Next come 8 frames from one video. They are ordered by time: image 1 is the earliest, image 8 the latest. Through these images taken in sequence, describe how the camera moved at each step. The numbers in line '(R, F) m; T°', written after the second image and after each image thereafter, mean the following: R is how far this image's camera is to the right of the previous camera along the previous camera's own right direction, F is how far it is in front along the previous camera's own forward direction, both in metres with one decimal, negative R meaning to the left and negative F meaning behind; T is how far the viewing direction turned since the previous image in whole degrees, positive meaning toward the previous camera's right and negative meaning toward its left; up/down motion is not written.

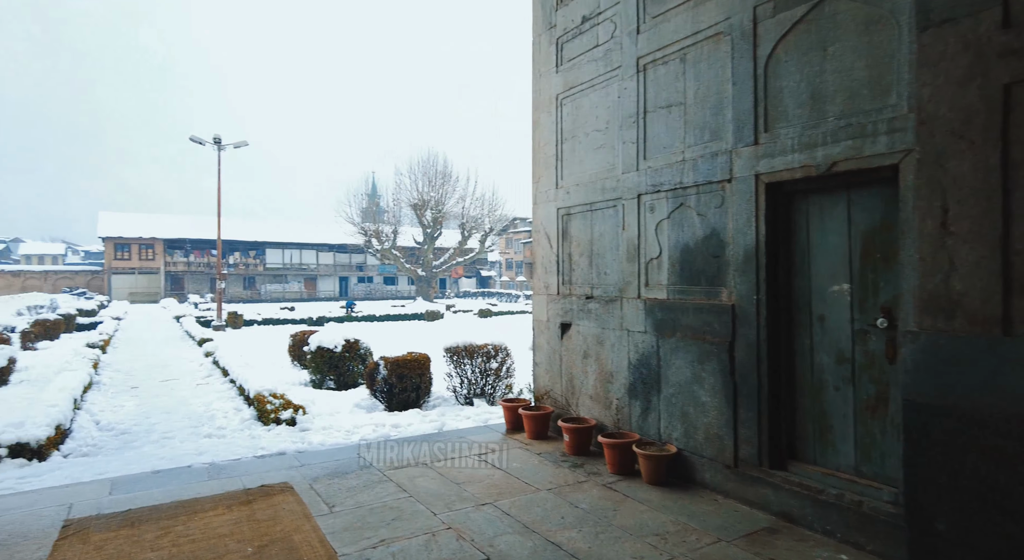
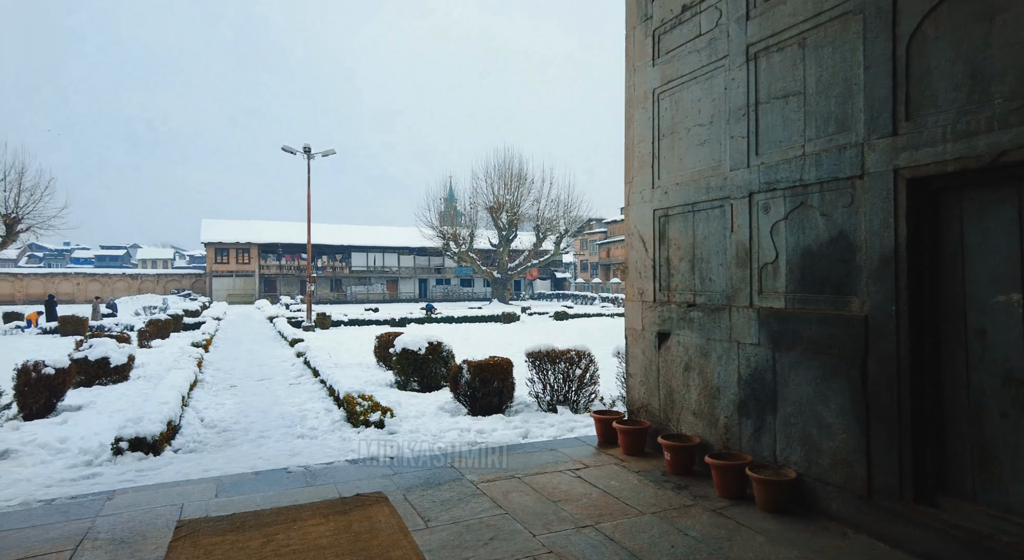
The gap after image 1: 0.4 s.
(-0.1, +0.1) m; -7°
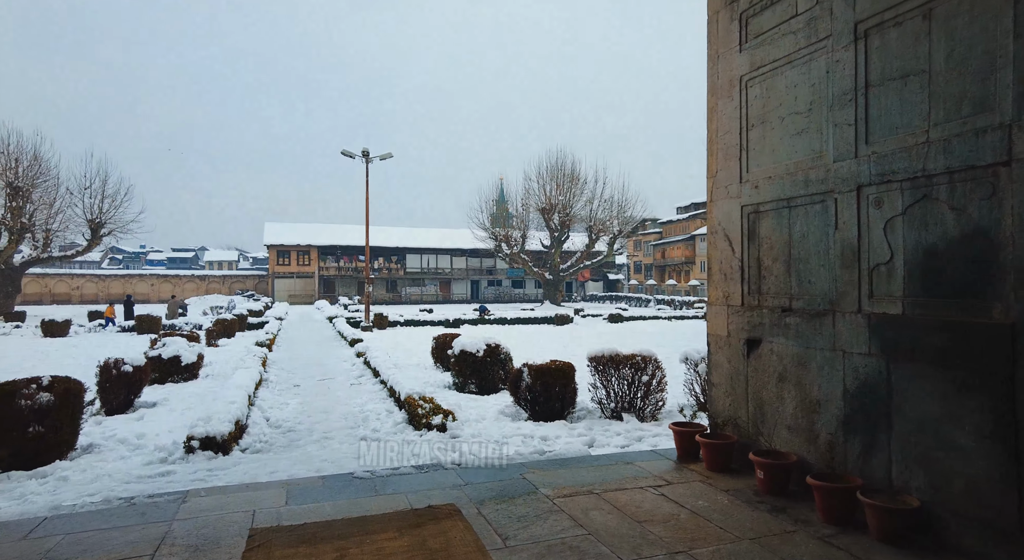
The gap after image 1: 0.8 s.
(-0.1, +0.2) m; -5°
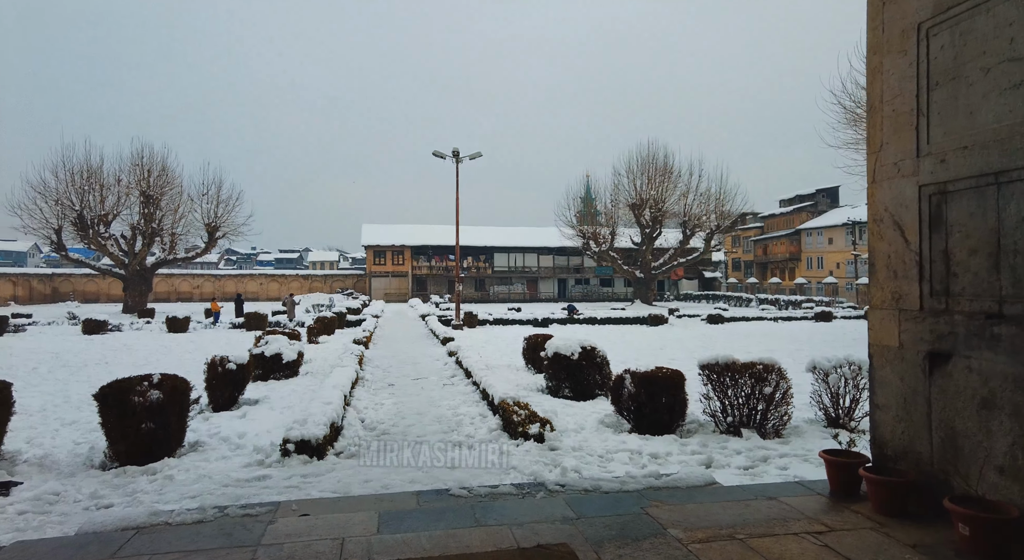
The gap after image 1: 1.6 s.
(-0.1, +0.4) m; -8°
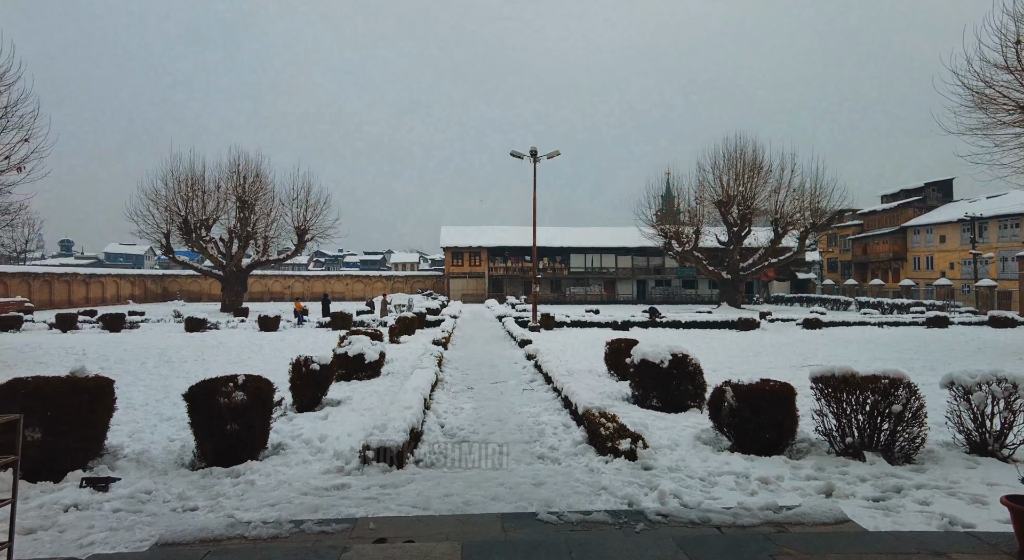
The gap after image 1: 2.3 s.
(-0.1, +0.4) m; -7°
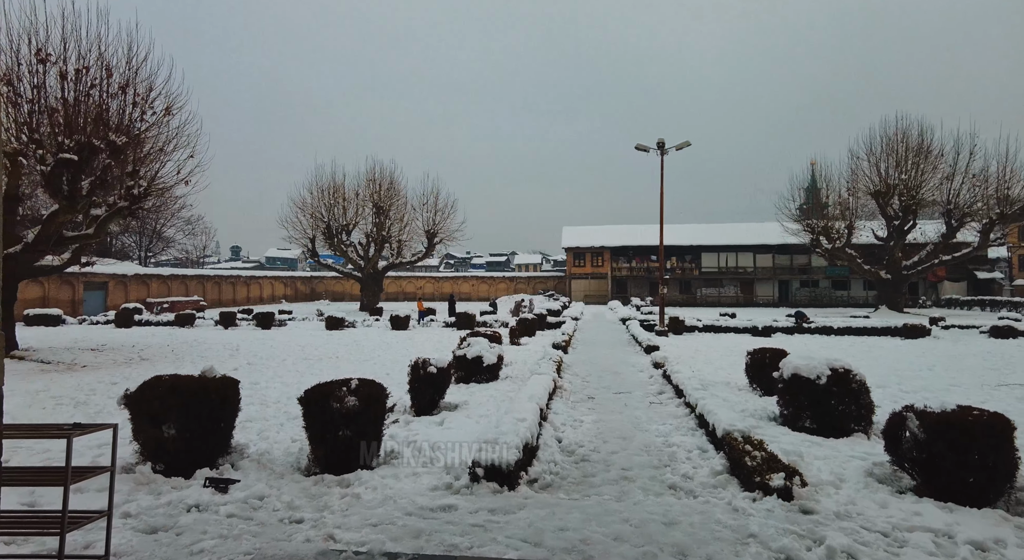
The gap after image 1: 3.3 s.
(0.0, +0.6) m; -12°
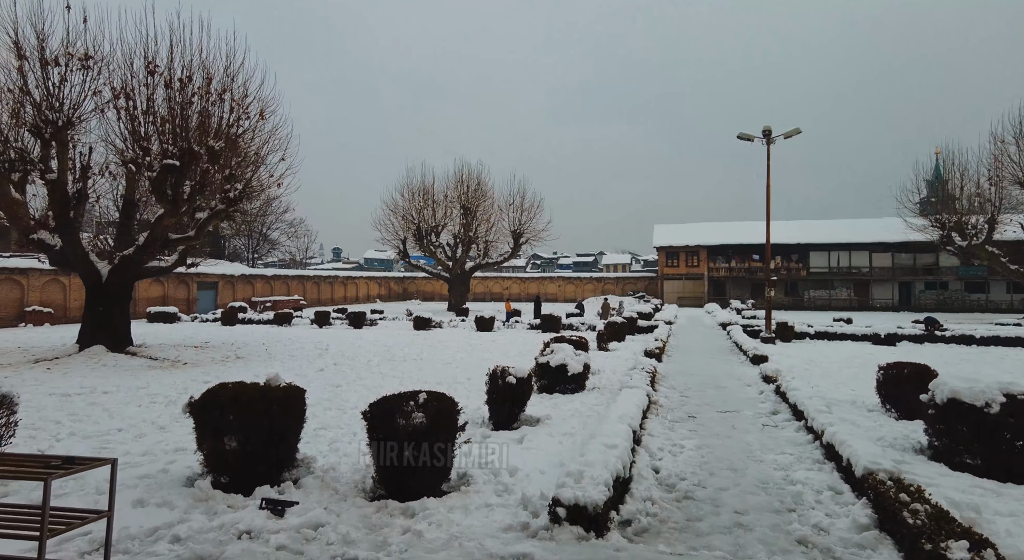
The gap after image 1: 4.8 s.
(0.0, +0.7) m; -8°
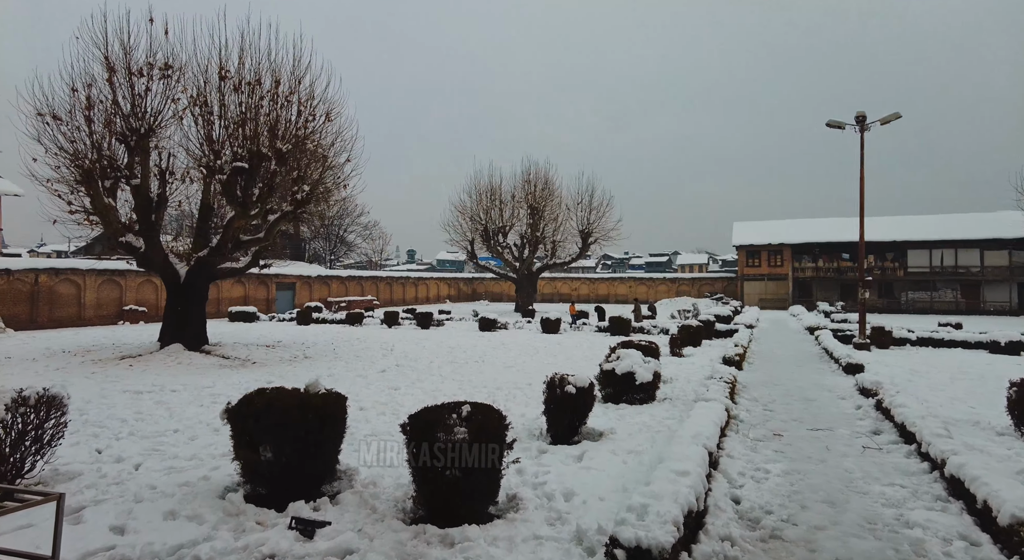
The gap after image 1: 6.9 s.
(+0.1, +0.6) m; -7°
